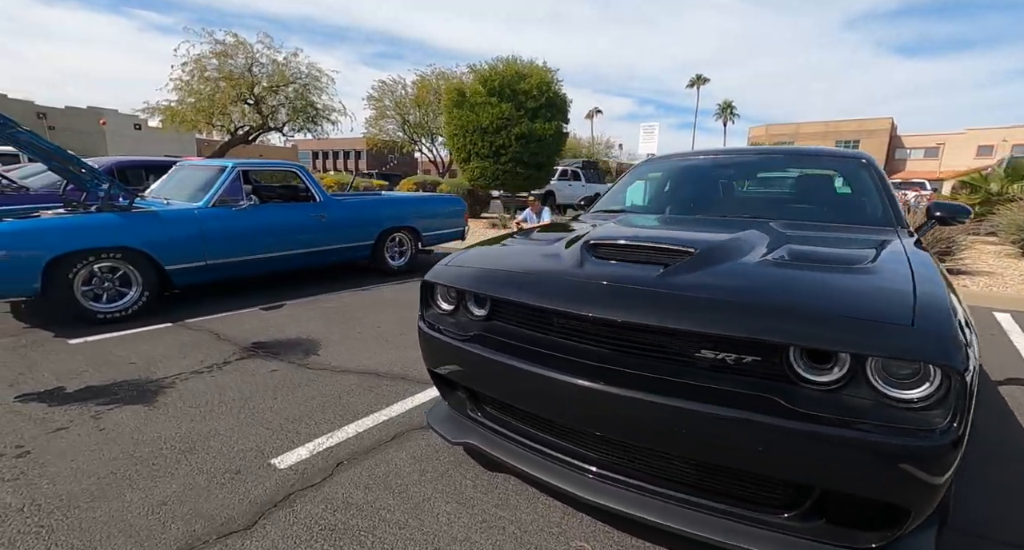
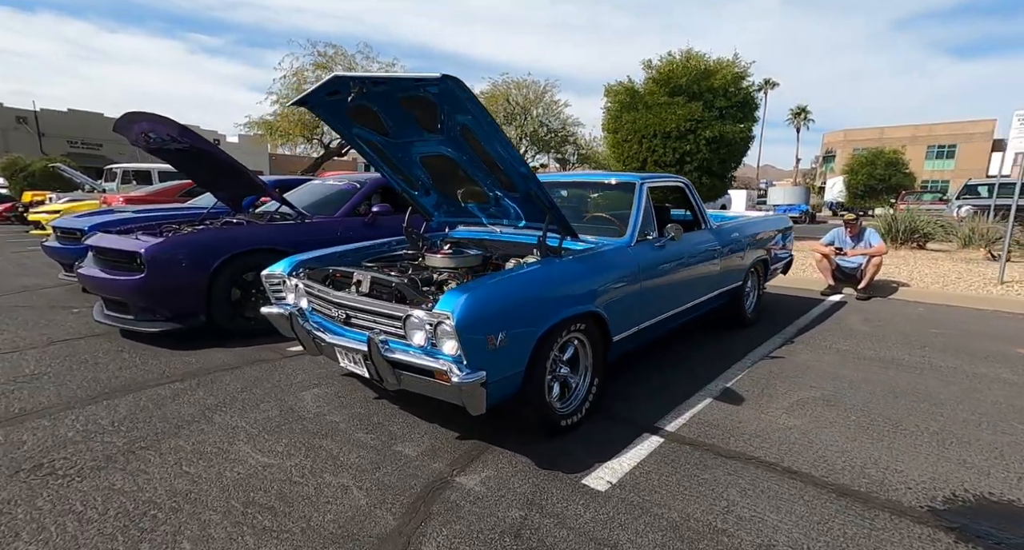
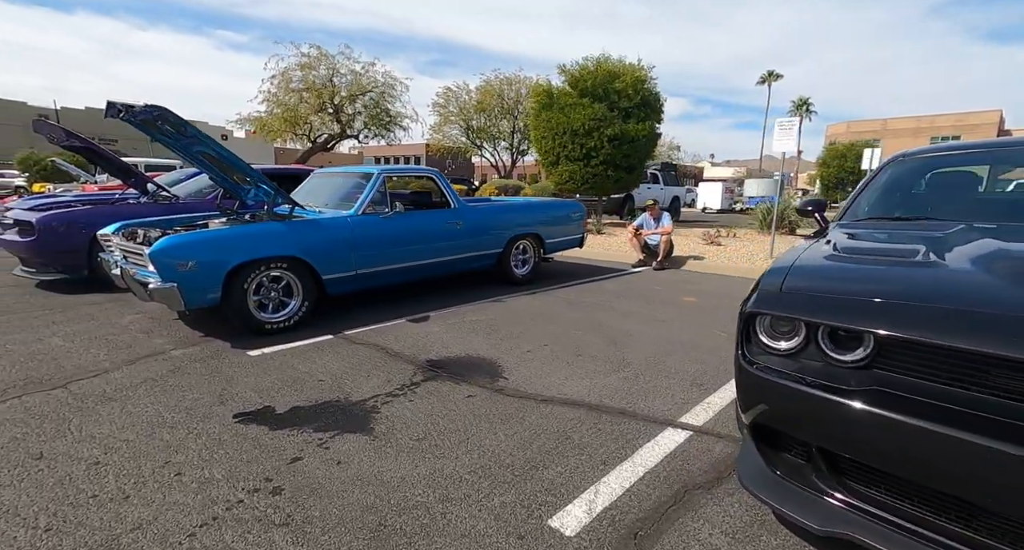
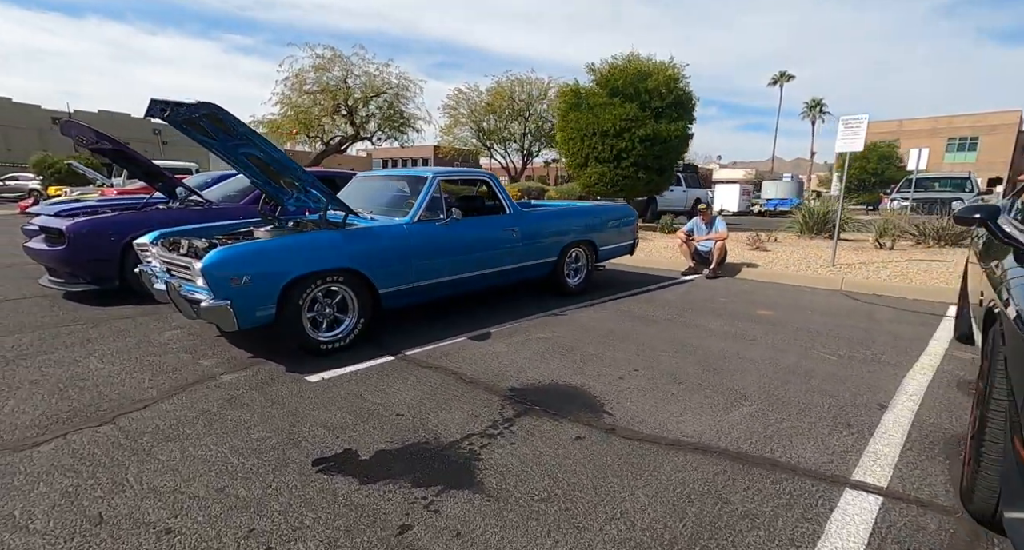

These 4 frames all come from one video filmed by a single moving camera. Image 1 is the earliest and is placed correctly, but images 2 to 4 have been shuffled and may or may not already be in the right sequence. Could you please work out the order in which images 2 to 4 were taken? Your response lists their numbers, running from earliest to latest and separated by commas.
3, 4, 2
